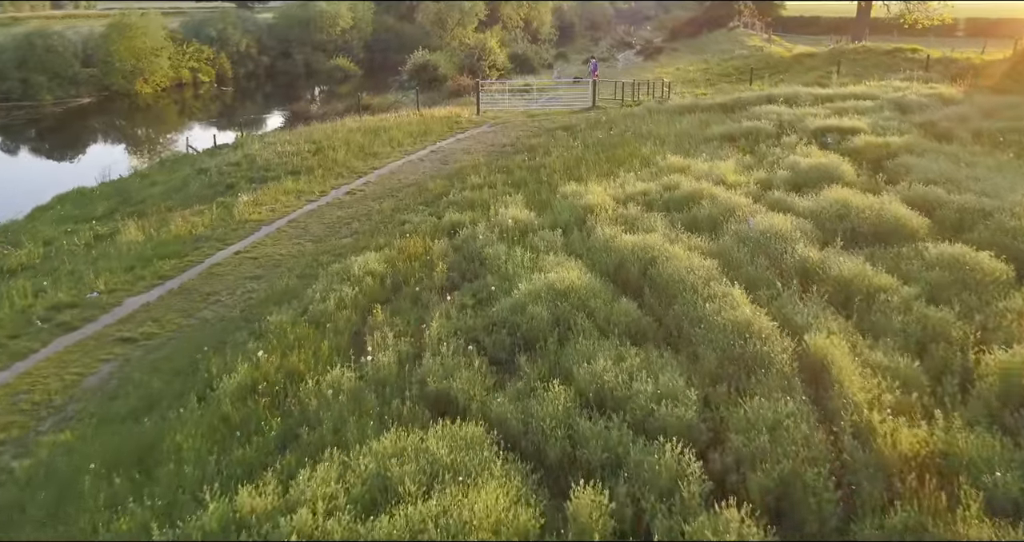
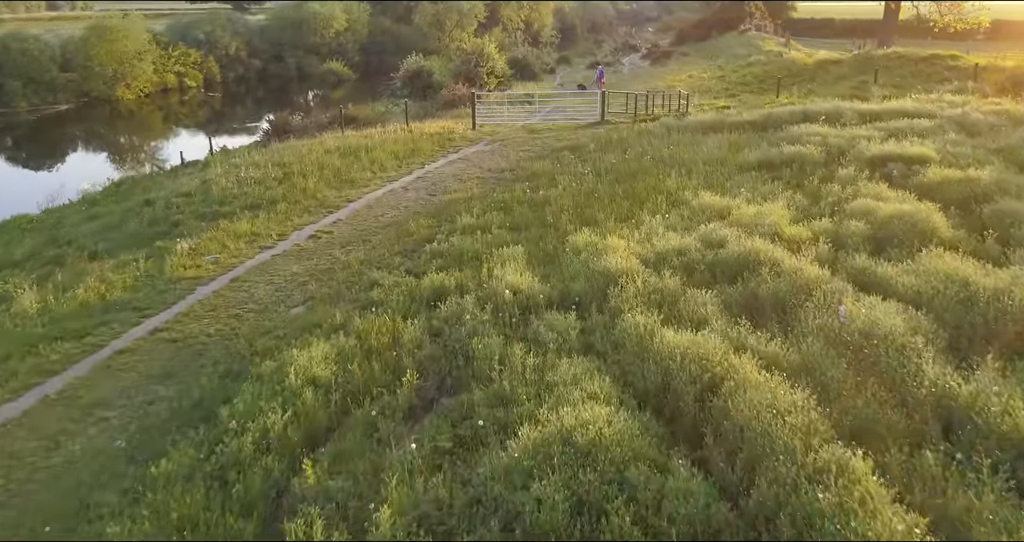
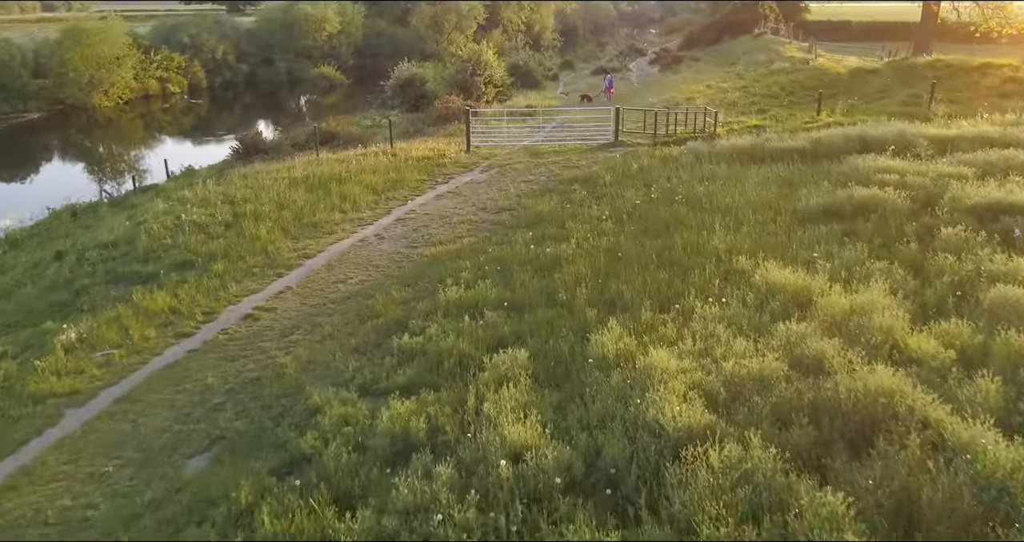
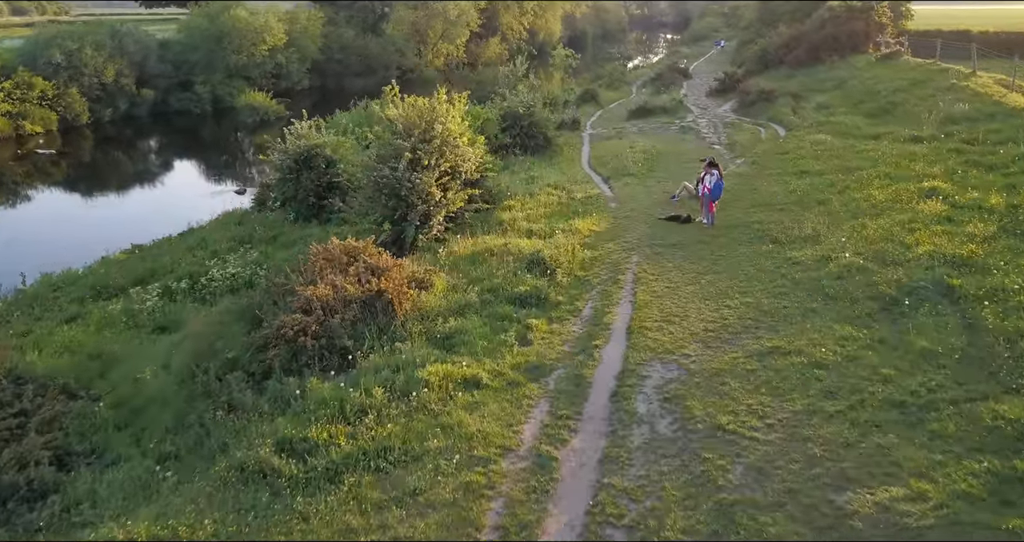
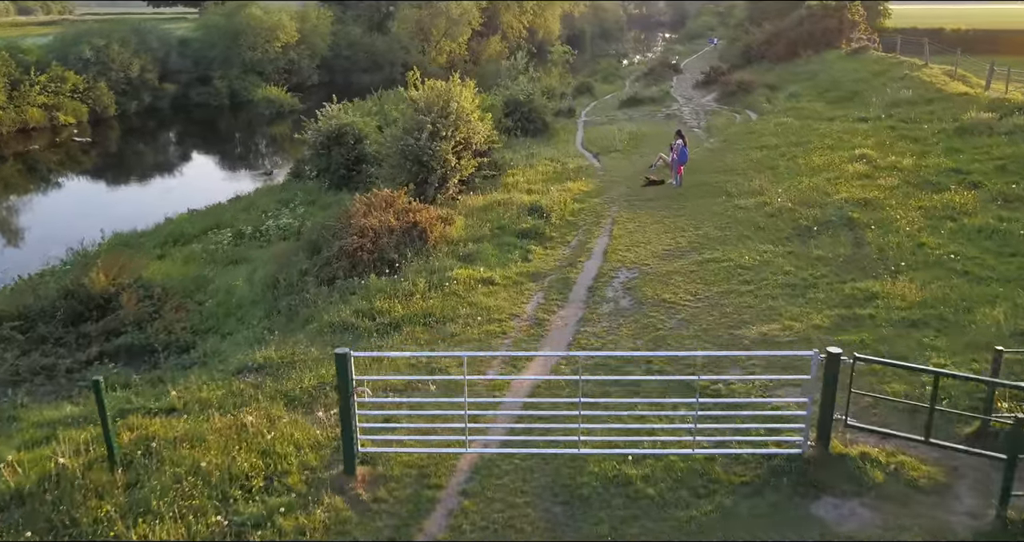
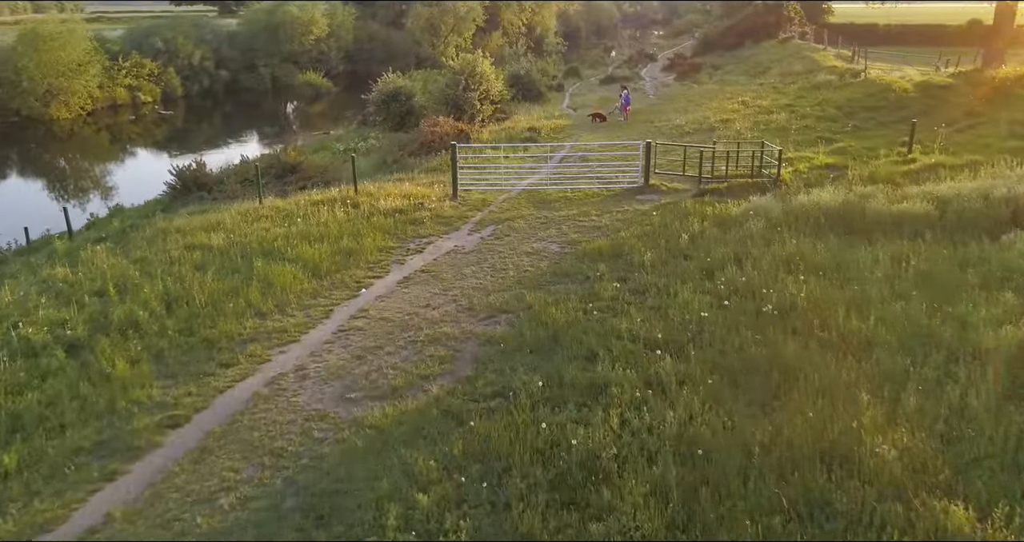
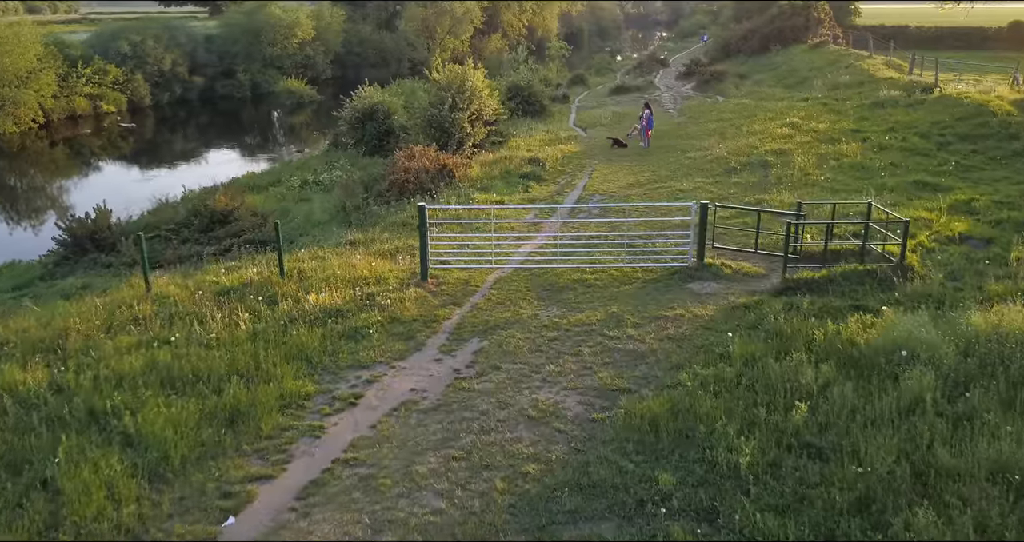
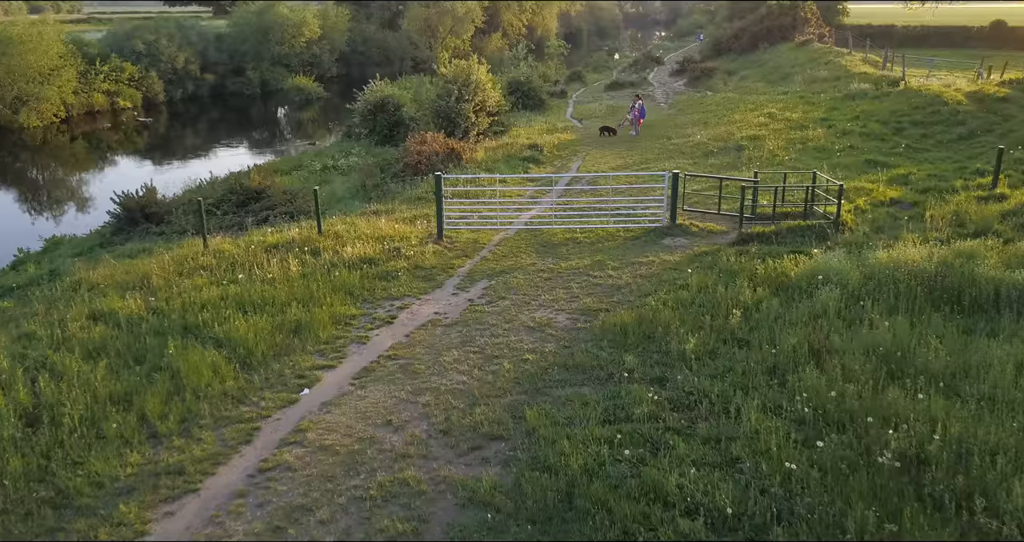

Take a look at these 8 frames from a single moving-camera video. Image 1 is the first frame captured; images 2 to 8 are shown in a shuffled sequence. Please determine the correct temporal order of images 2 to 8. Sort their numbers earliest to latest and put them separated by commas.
2, 3, 6, 8, 7, 5, 4
